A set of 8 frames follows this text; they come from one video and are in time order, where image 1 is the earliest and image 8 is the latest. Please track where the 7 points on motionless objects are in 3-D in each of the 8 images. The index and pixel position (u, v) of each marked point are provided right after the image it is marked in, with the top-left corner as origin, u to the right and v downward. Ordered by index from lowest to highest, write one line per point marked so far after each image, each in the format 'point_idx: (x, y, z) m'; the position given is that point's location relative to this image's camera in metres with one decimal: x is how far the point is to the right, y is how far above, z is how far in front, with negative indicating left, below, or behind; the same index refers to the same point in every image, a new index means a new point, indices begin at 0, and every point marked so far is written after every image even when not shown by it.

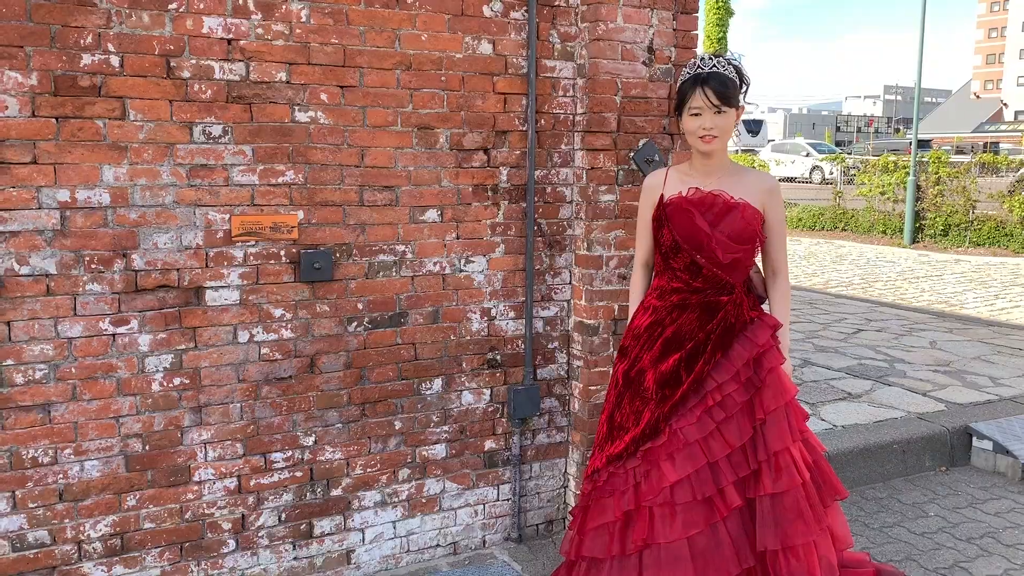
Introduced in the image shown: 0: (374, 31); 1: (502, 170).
0: (-0.4, +0.8, +2.9) m
1: (0.0, +0.4, +3.2) m
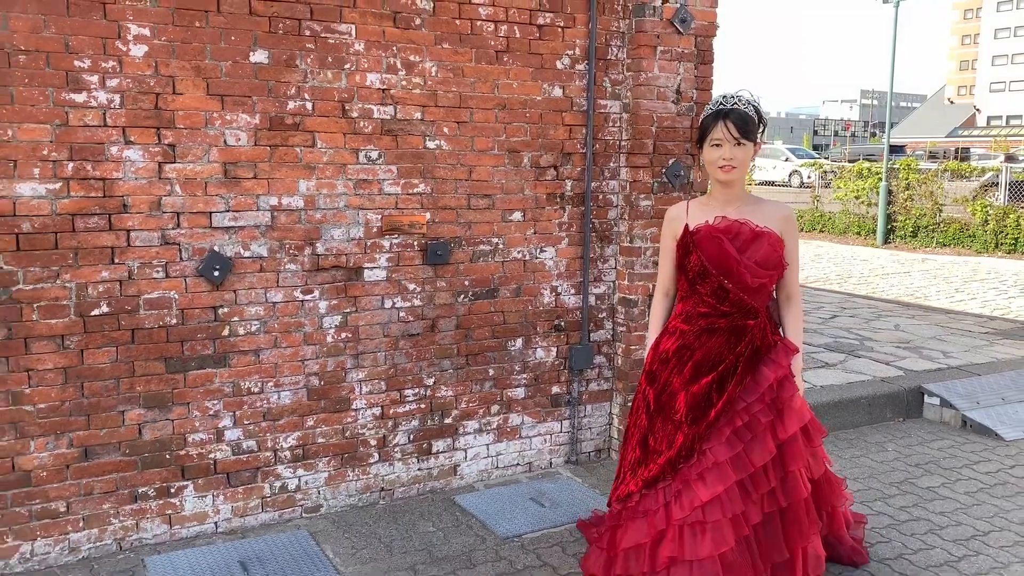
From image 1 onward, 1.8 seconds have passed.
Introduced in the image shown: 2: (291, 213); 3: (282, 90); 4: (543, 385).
0: (-0.1, +0.9, +3.9) m
1: (+0.3, +0.5, +4.2) m
2: (-0.9, +0.3, +3.6) m
3: (-0.9, +0.8, +3.5) m
4: (+0.2, -0.5, +4.3) m
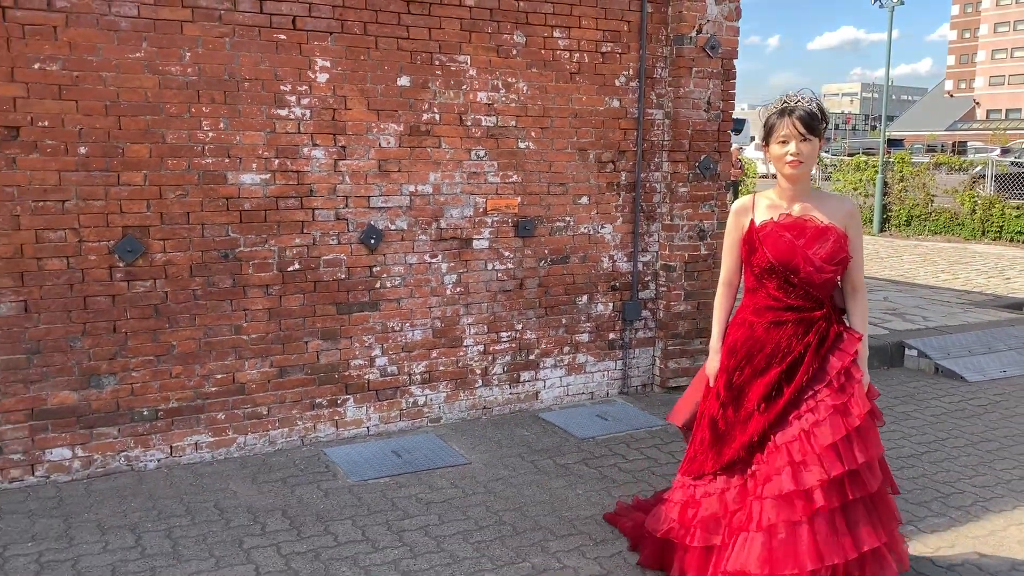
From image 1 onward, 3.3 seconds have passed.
0: (+0.3, +1.1, +5.2) m
1: (+0.7, +0.7, +5.4) m
2: (-0.5, +0.5, +4.8) m
3: (-0.5, +1.0, +4.7) m
4: (+0.6, -0.3, +5.5) m
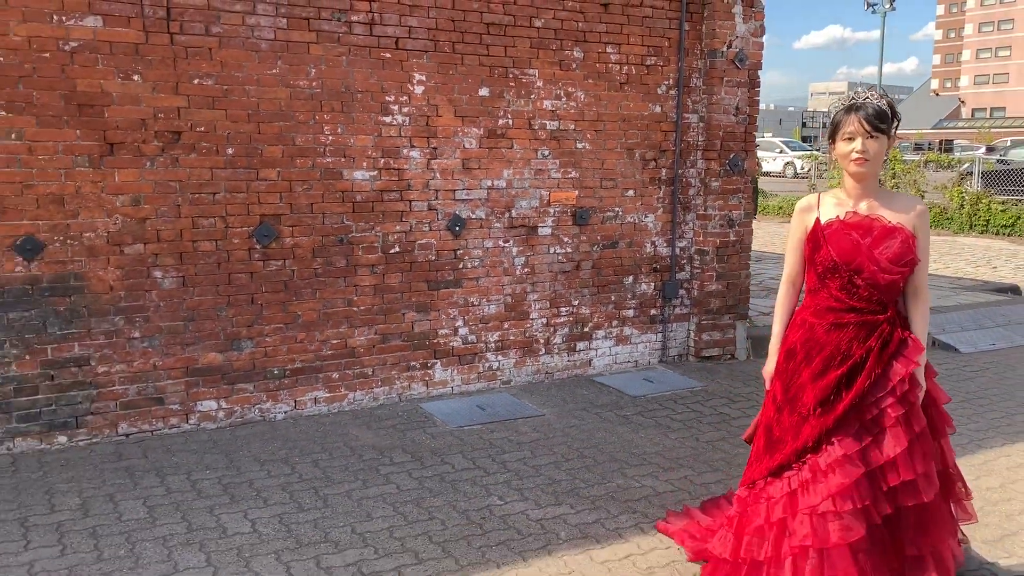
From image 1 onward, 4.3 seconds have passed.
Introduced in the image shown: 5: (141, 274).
0: (+0.7, +1.3, +6.0) m
1: (+1.1, +0.8, +6.3) m
2: (-0.1, +0.6, +5.6) m
3: (-0.1, +1.1, +5.6) m
4: (+1.0, -0.1, +6.4) m
5: (-1.9, +0.1, +4.6) m
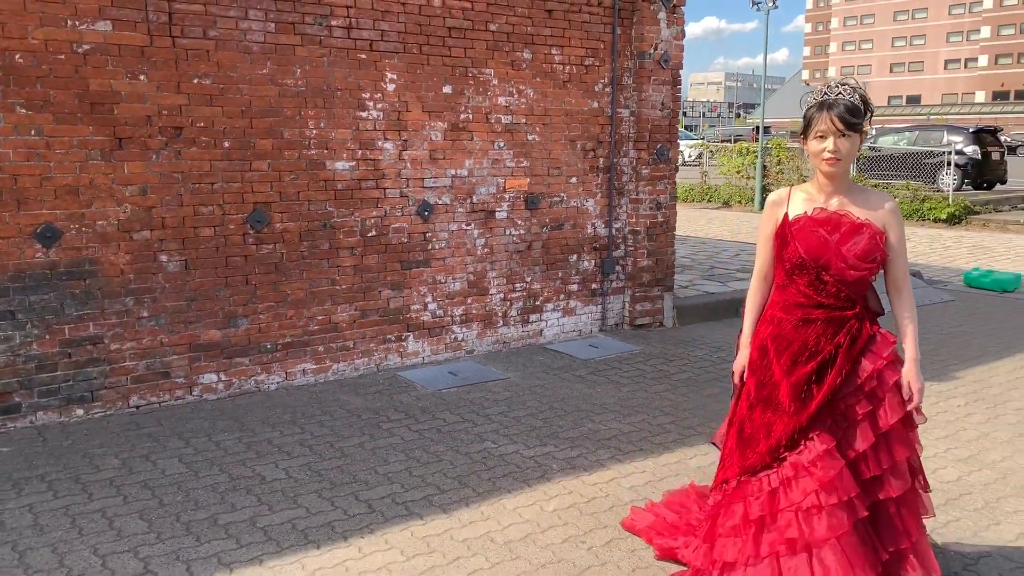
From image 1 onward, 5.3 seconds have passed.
0: (+0.3, +1.4, +6.7) m
1: (+0.7, +1.0, +7.0) m
2: (-0.4, +0.8, +6.3) m
3: (-0.4, +1.3, +6.2) m
4: (+0.6, 0.0, +7.1) m
5: (-2.1, +0.2, +5.0) m
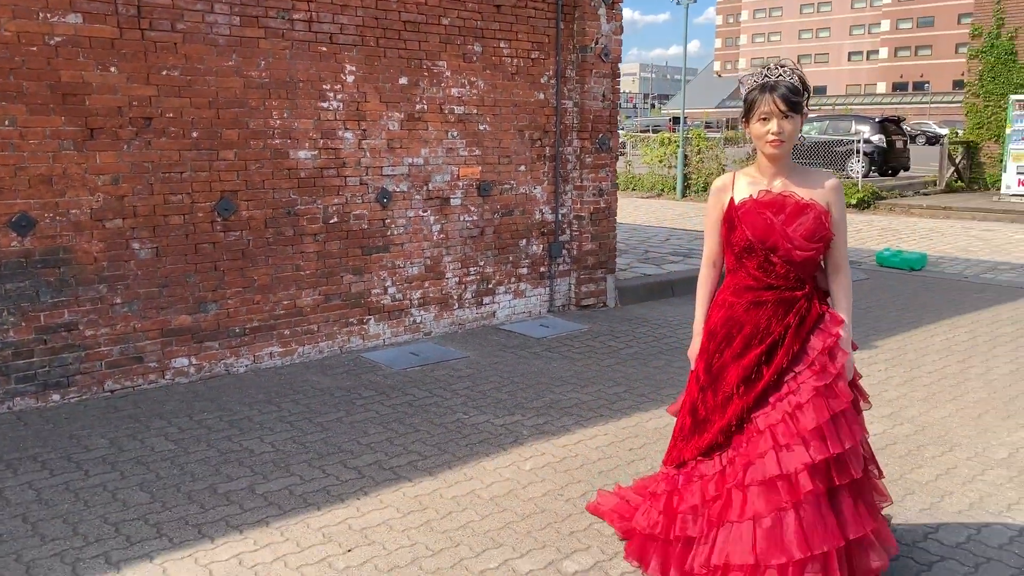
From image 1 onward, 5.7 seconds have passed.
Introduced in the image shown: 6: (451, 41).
0: (-0.1, +1.6, +7.0) m
1: (+0.3, +1.2, +7.4) m
2: (-0.7, +0.9, +6.5) m
3: (-0.7, +1.4, +6.4) m
4: (+0.2, +0.2, +7.5) m
5: (-2.3, +0.2, +5.2) m
6: (-0.5, +1.8, +6.6) m
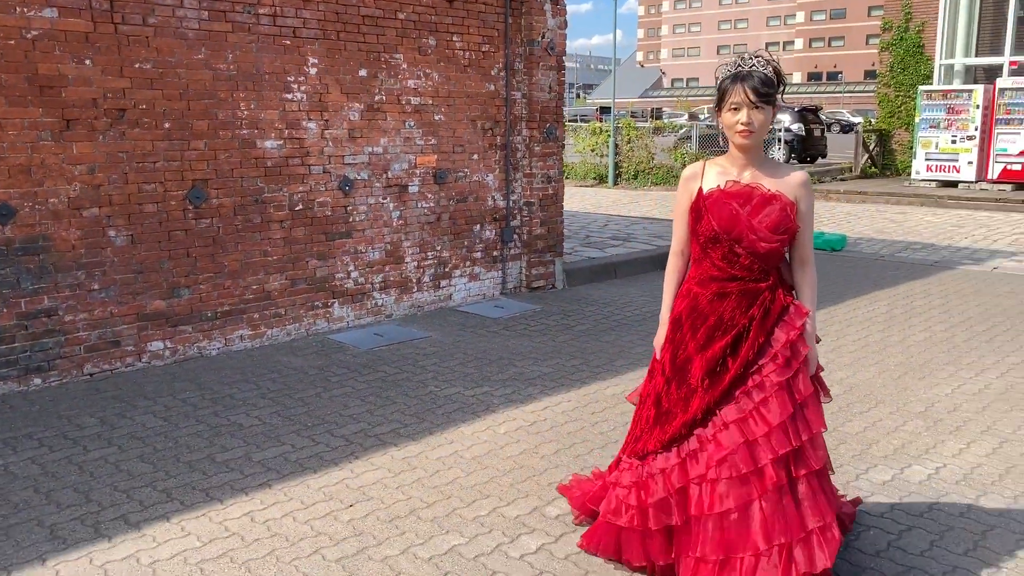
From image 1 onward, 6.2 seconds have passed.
0: (-0.5, +1.7, +7.3) m
1: (-0.1, +1.3, +7.7) m
2: (-1.0, +1.0, +6.8) m
3: (-1.1, +1.5, +6.7) m
4: (-0.2, +0.3, +7.8) m
5: (-2.5, +0.3, +5.3) m
6: (-0.8, +2.0, +6.9) m
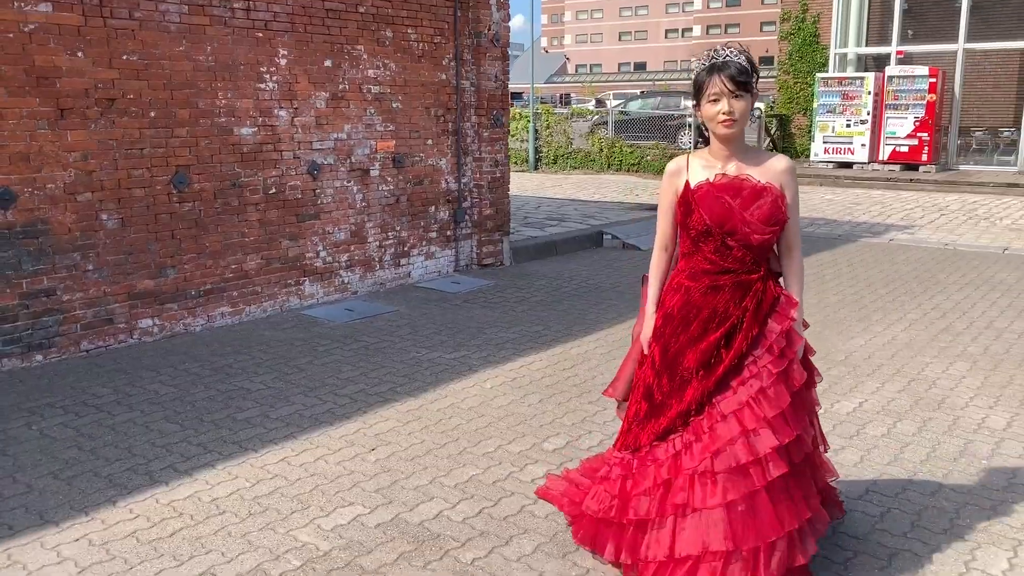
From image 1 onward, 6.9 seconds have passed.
0: (-0.9, +1.9, +7.8) m
1: (-0.6, +1.5, +8.2) m
2: (-1.4, +1.2, +7.2) m
3: (-1.4, +1.7, +7.1) m
4: (-0.7, +0.5, +8.3) m
5: (-2.7, +0.5, +5.6) m
6: (-1.2, +2.2, +7.3) m
